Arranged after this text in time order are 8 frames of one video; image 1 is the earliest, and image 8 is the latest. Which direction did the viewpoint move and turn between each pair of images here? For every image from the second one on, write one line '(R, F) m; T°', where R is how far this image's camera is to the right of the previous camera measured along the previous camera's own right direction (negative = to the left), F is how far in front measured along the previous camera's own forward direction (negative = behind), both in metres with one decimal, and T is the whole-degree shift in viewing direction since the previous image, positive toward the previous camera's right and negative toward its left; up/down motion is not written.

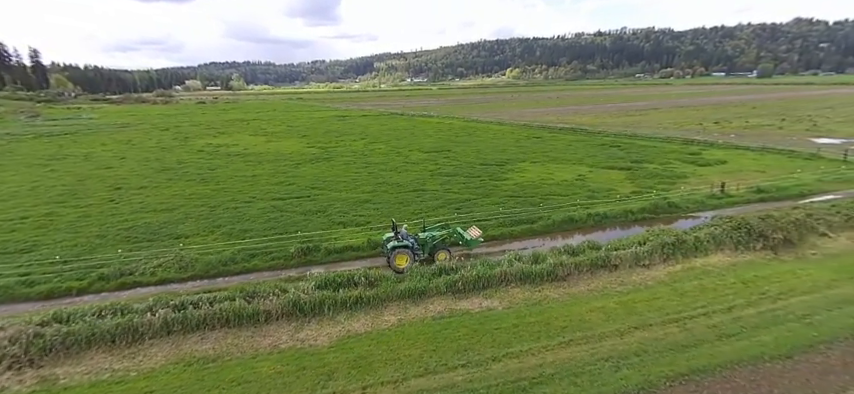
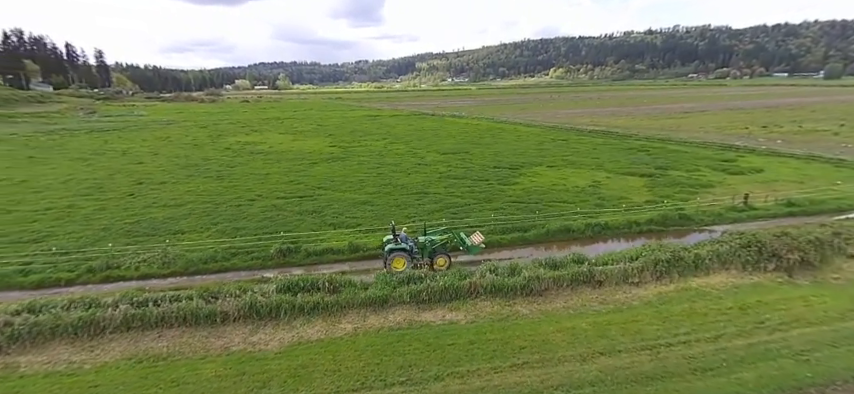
(+2.2, +0.6) m; -5°
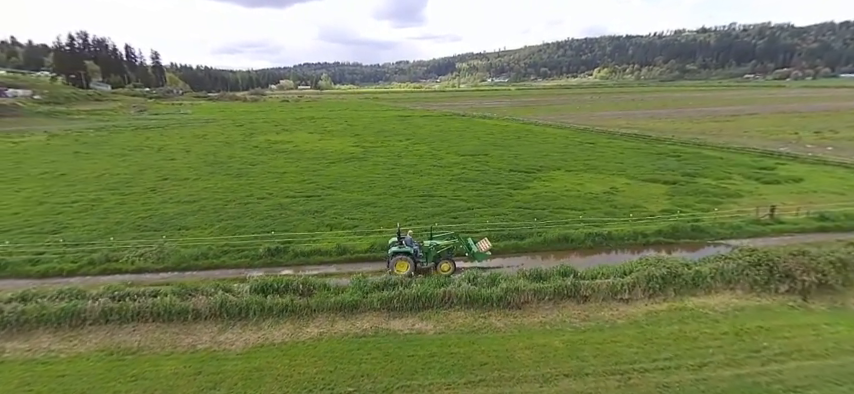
(+1.8, +0.4) m; -5°
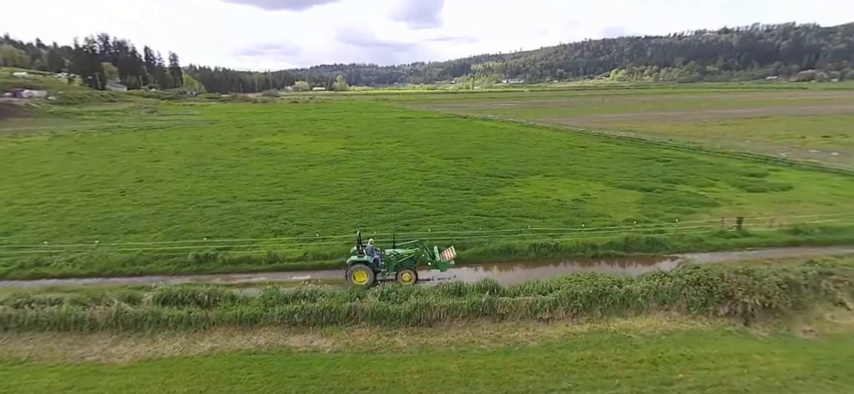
(+3.3, +0.7) m; -2°
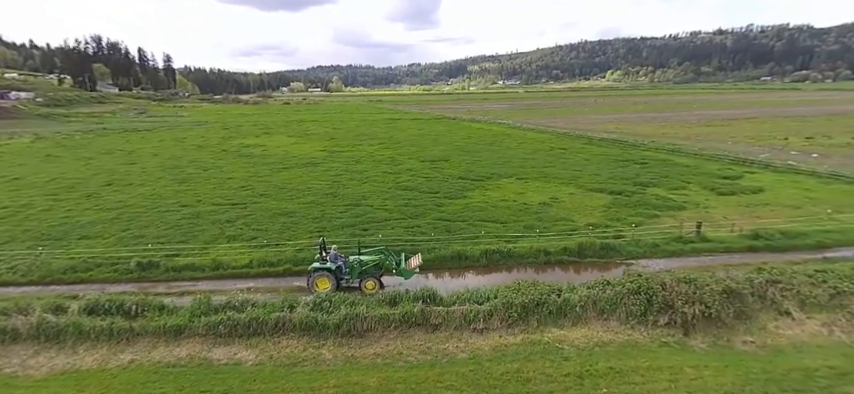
(+2.0, +0.3) m; +1°
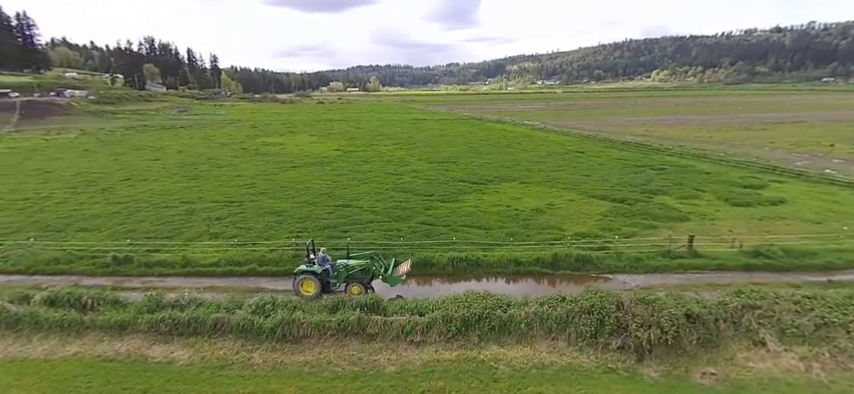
(+2.7, +0.5) m; -5°
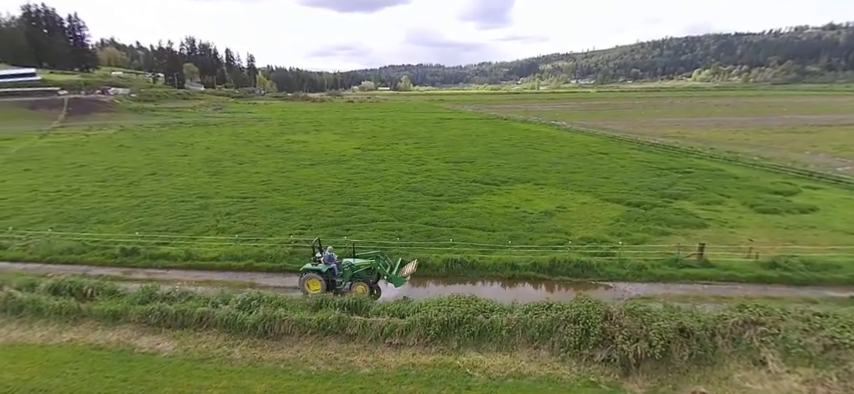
(+1.3, +0.3) m; -4°
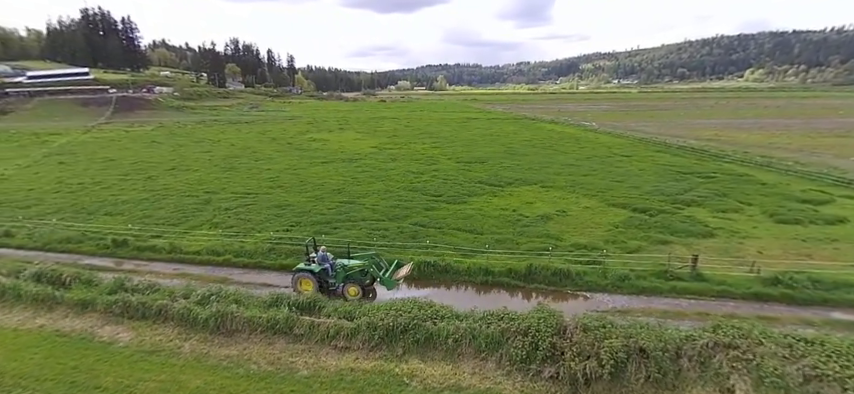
(+2.3, +0.5) m; -5°
